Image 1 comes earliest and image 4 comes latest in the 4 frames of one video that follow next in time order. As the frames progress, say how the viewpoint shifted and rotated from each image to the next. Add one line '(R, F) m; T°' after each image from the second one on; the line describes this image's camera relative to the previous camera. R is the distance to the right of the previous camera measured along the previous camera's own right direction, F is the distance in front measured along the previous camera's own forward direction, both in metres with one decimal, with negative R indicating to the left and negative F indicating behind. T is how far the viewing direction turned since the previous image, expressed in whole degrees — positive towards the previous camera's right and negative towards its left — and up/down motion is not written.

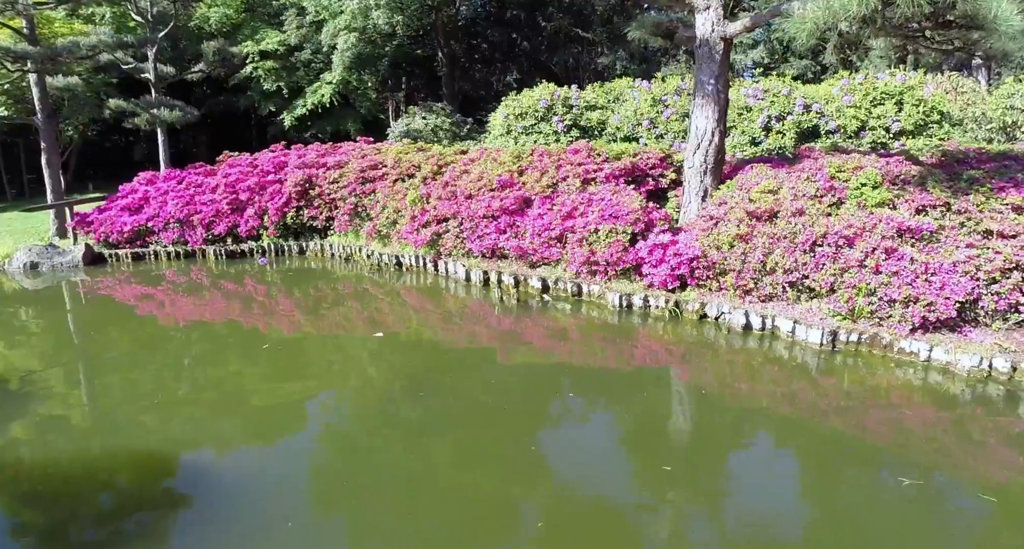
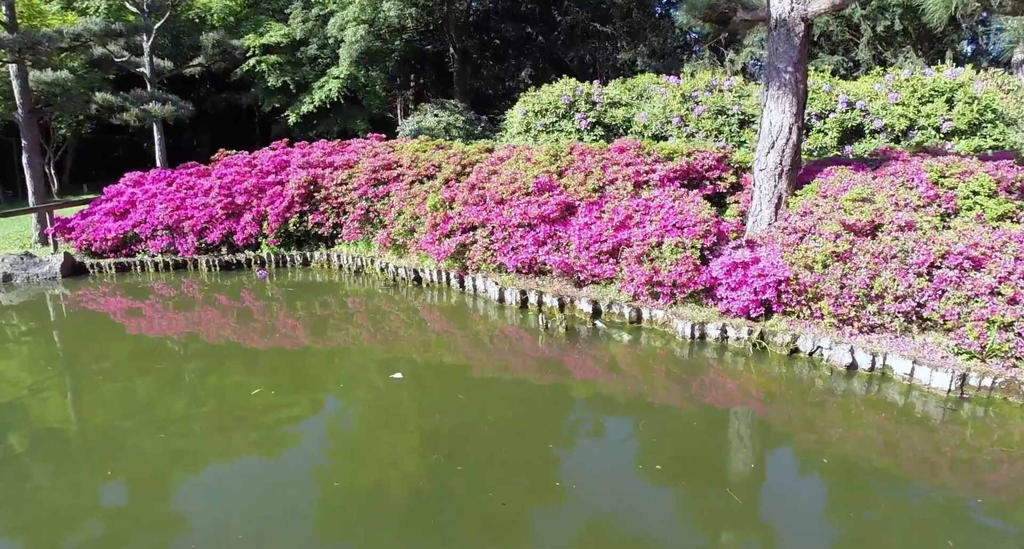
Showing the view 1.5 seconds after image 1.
(-0.3, +0.8) m; 0°
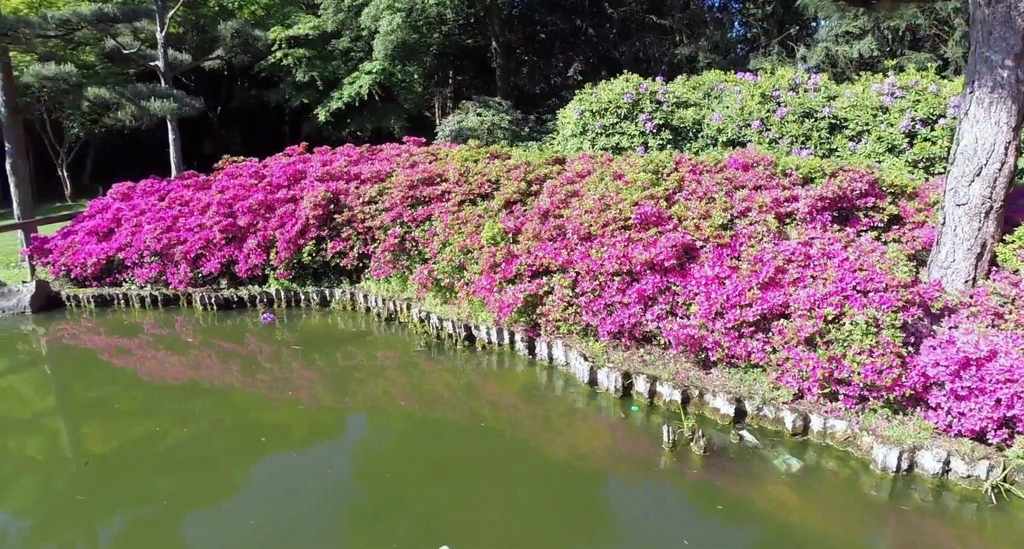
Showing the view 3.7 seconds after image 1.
(-0.4, +1.3) m; -3°
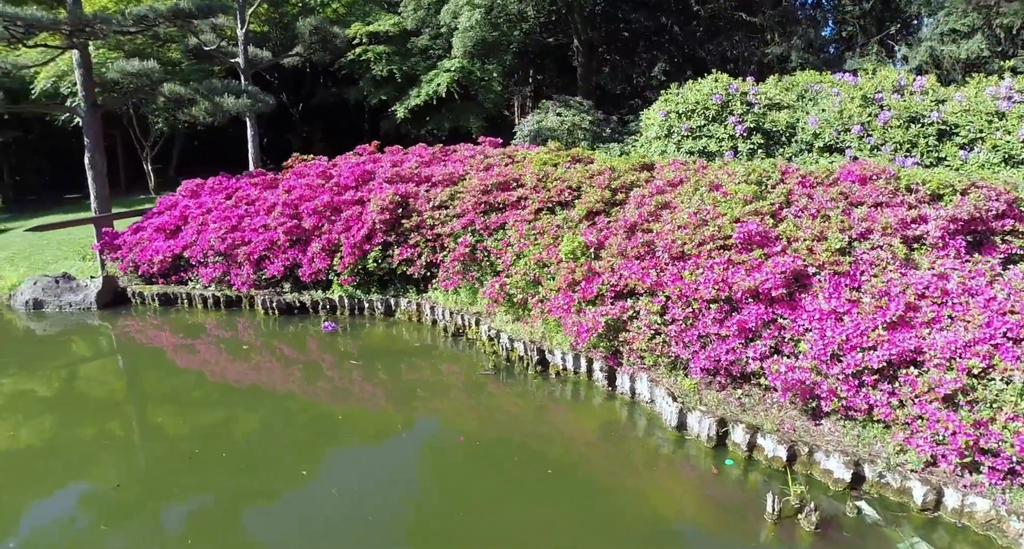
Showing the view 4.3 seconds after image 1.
(-0.1, +0.4) m; -6°
